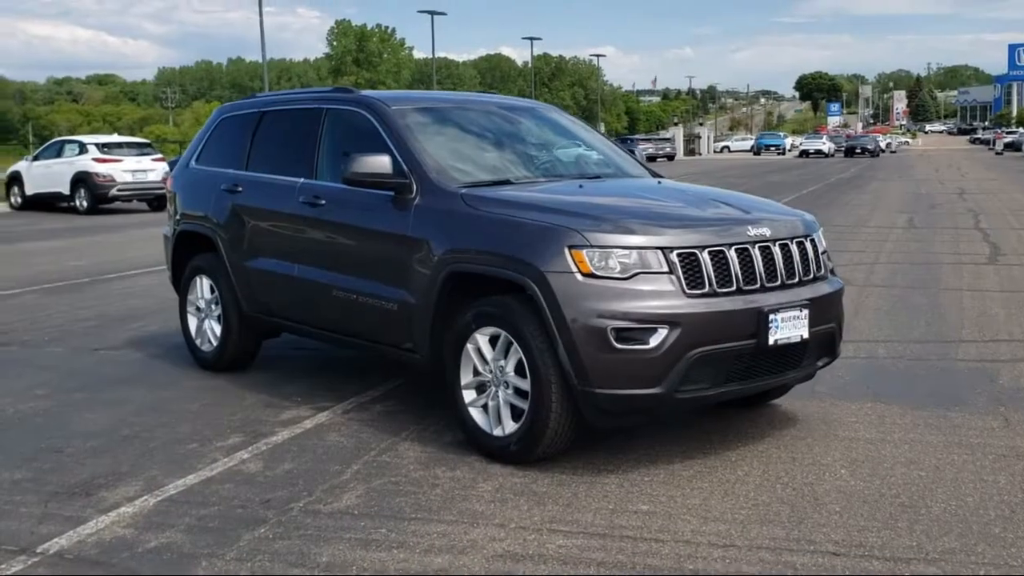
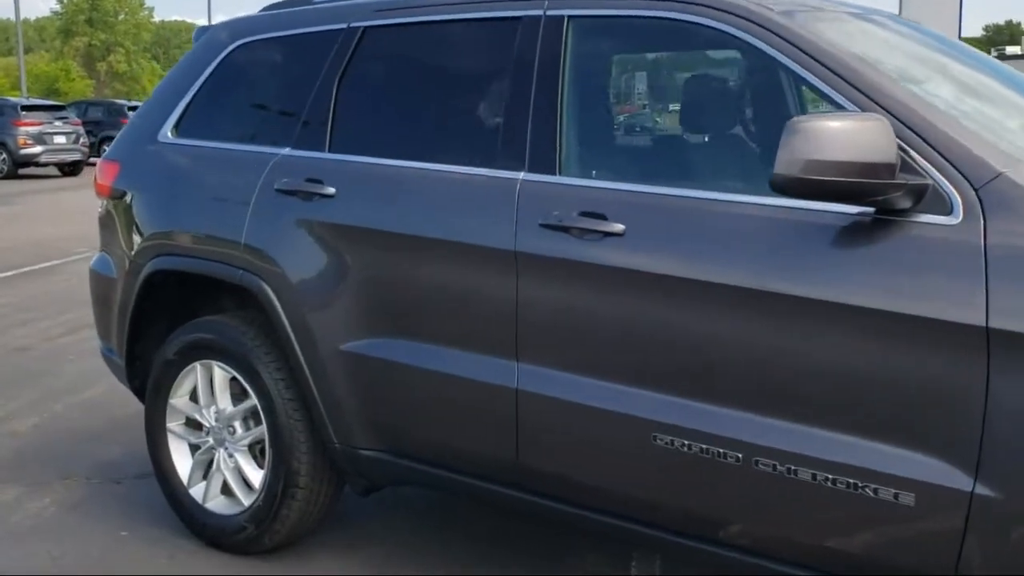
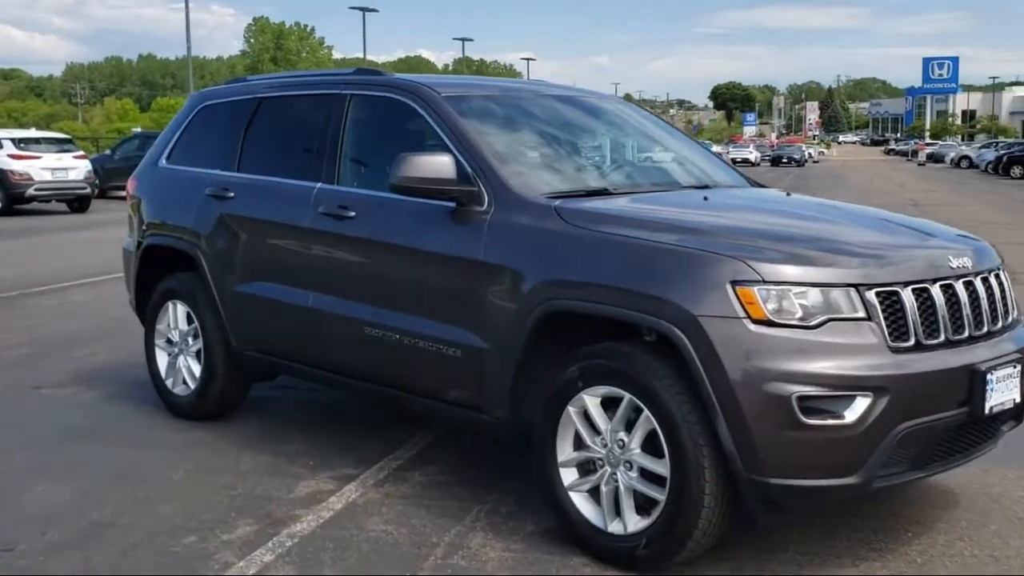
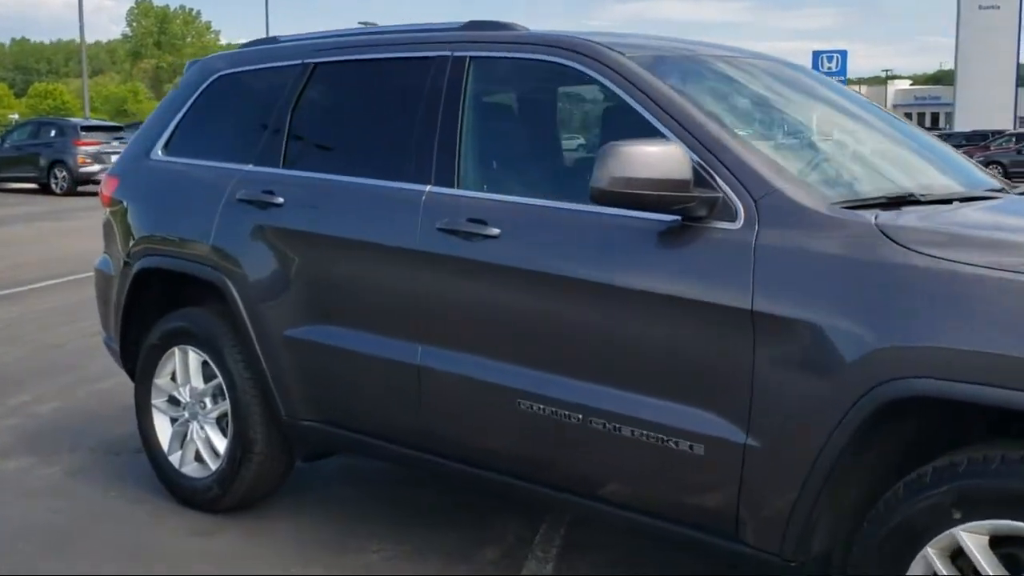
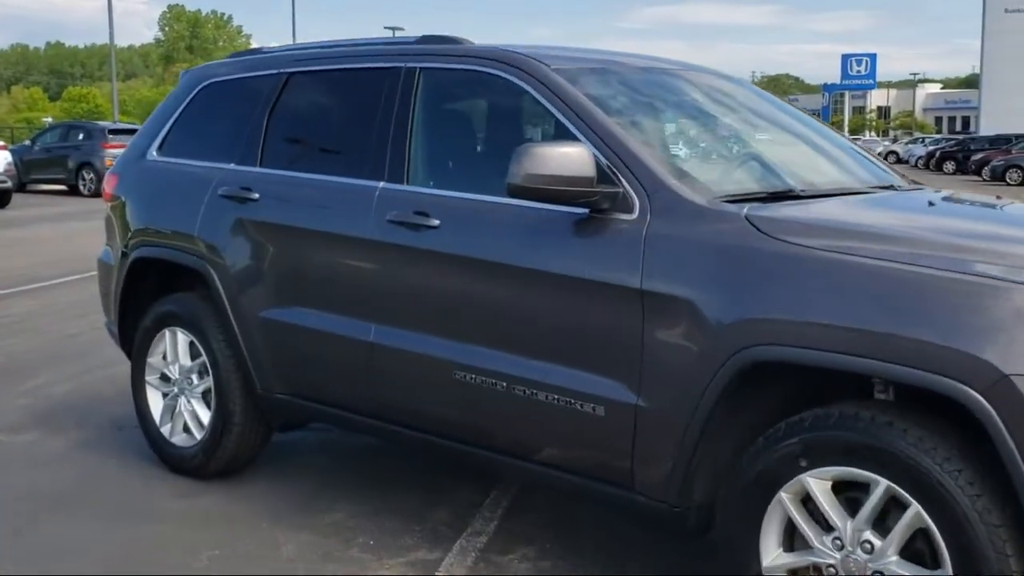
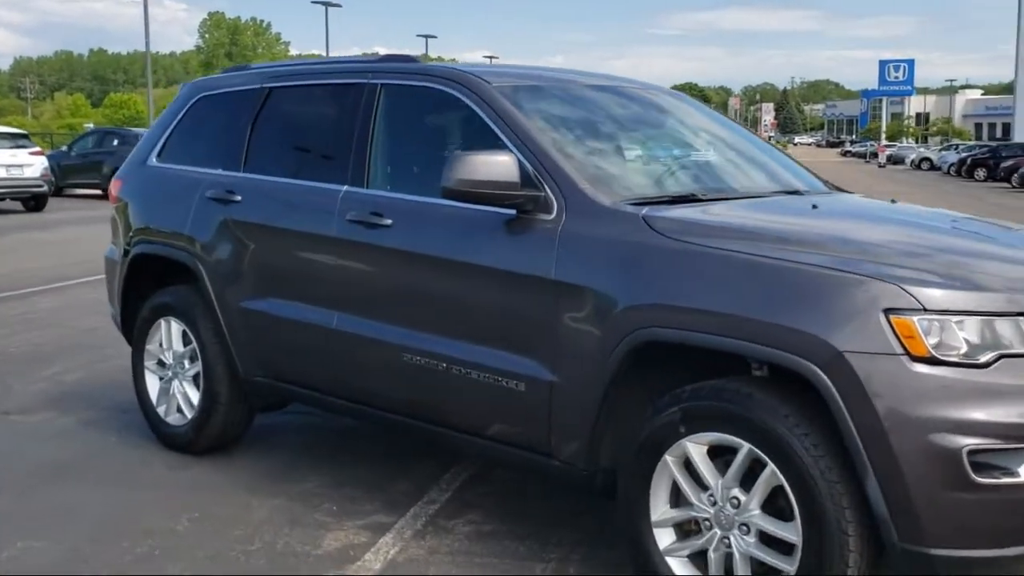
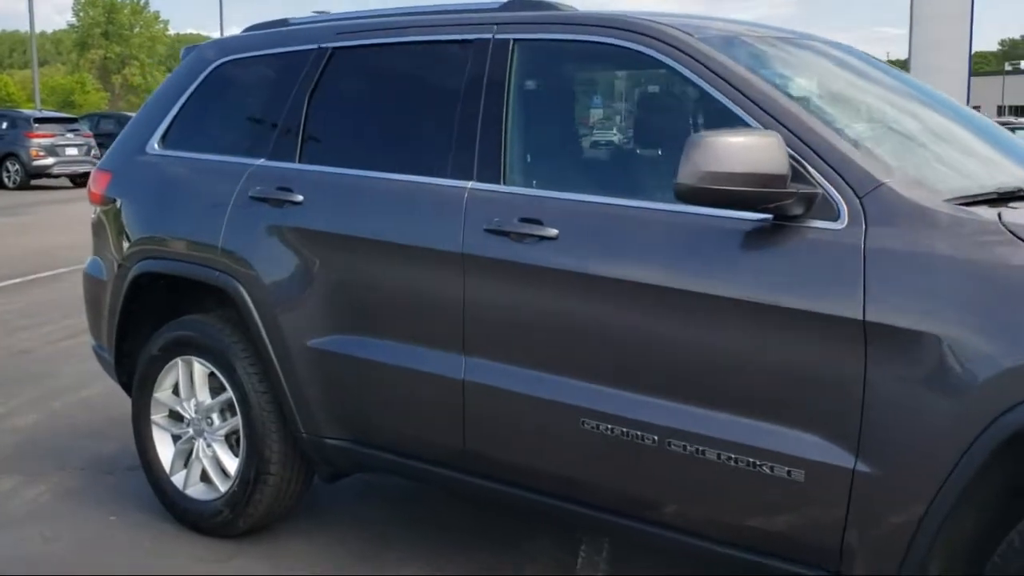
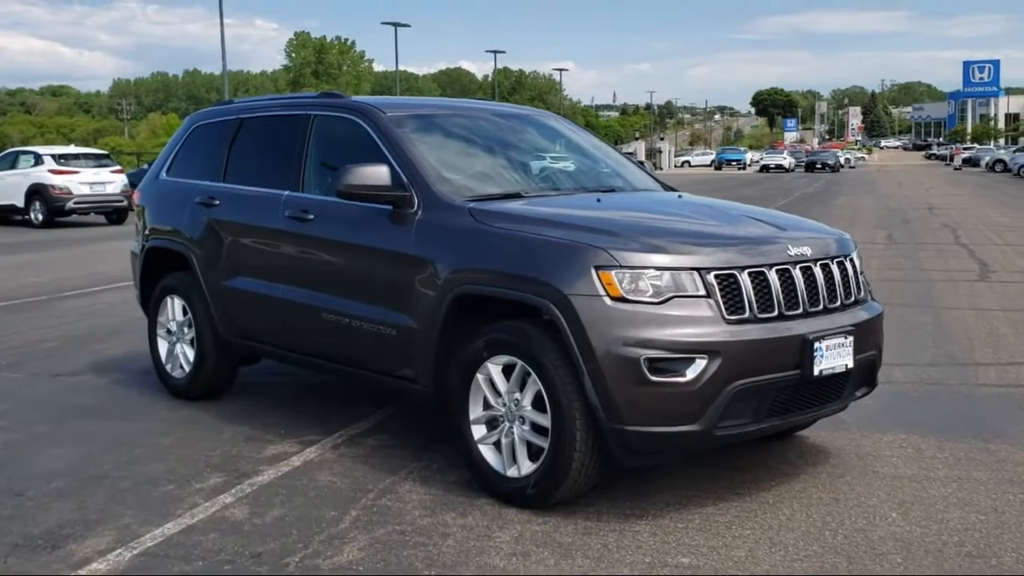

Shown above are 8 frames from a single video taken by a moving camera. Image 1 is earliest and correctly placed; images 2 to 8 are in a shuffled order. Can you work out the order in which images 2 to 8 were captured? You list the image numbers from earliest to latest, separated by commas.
8, 3, 6, 5, 4, 7, 2
